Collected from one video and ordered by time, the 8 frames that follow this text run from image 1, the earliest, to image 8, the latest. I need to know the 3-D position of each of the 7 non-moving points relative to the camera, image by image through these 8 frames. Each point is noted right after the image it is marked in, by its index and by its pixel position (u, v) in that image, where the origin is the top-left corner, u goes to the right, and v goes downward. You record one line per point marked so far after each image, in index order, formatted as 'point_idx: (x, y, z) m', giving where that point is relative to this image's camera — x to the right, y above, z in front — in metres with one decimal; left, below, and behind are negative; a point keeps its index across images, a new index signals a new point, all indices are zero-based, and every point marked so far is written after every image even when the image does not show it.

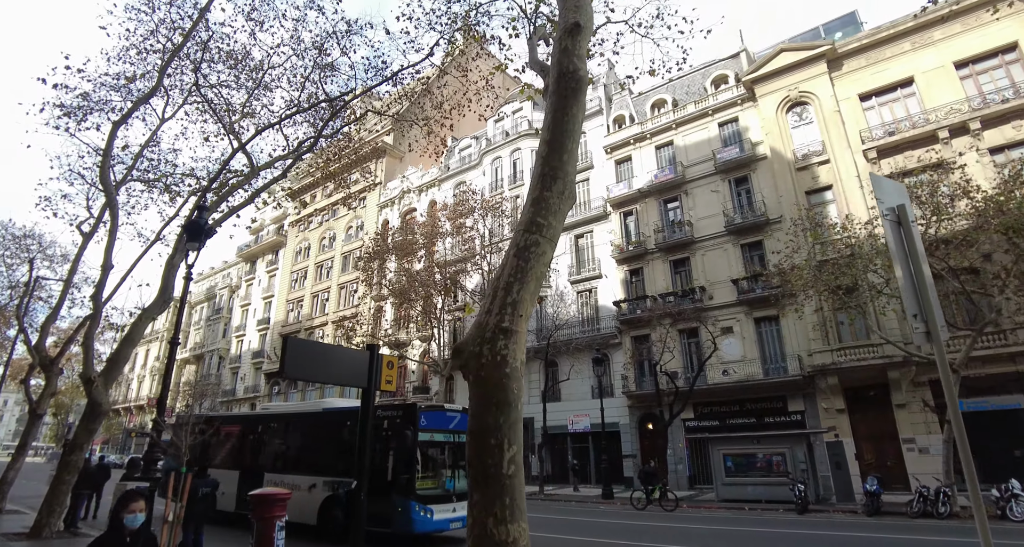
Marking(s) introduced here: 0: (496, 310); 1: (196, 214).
0: (-0.1, -0.3, +4.1) m
1: (-5.5, +1.0, +9.3) m
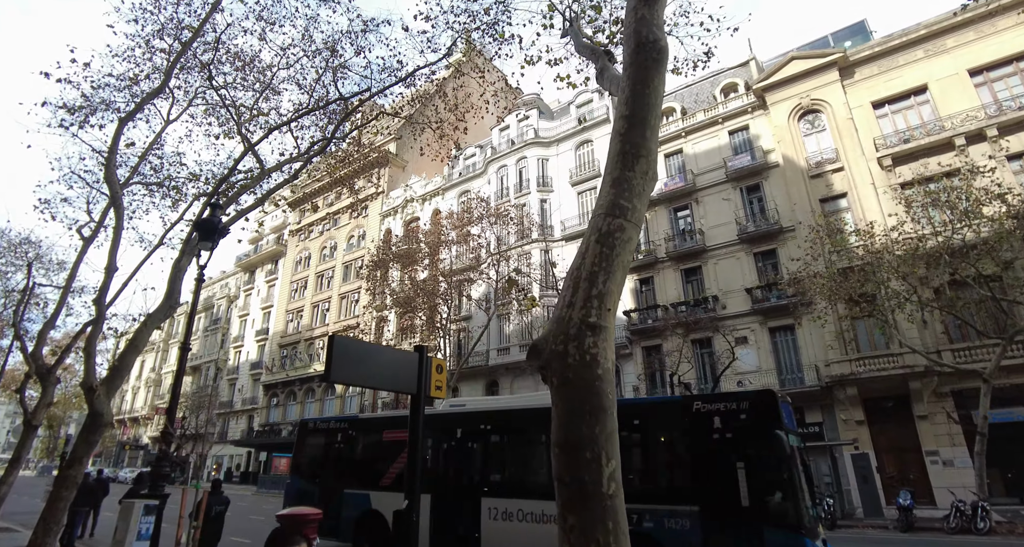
0: (+0.4, -0.2, +3.5) m
1: (-4.9, +1.0, +8.8) m
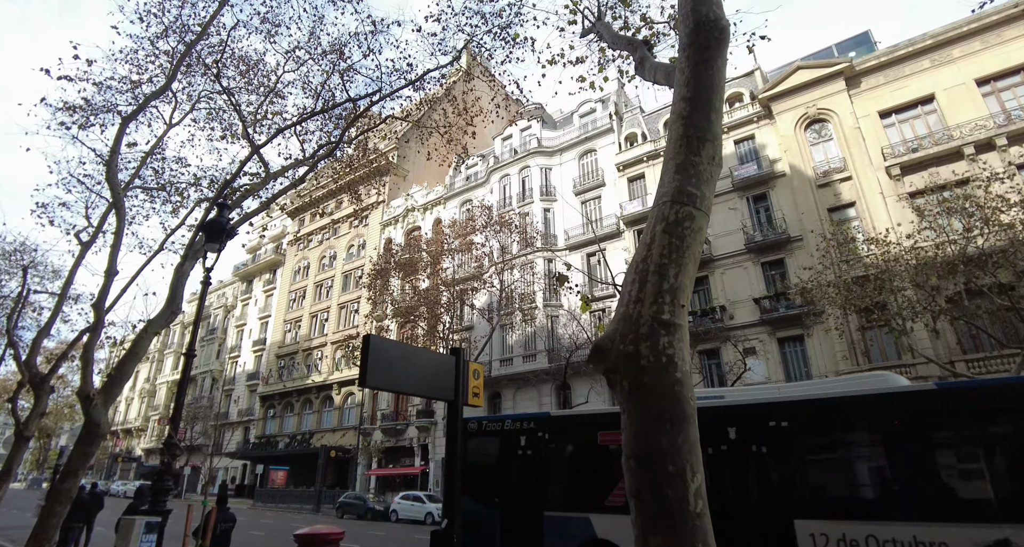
0: (+0.8, -0.1, +3.2) m
1: (-4.6, +1.0, +8.5) m
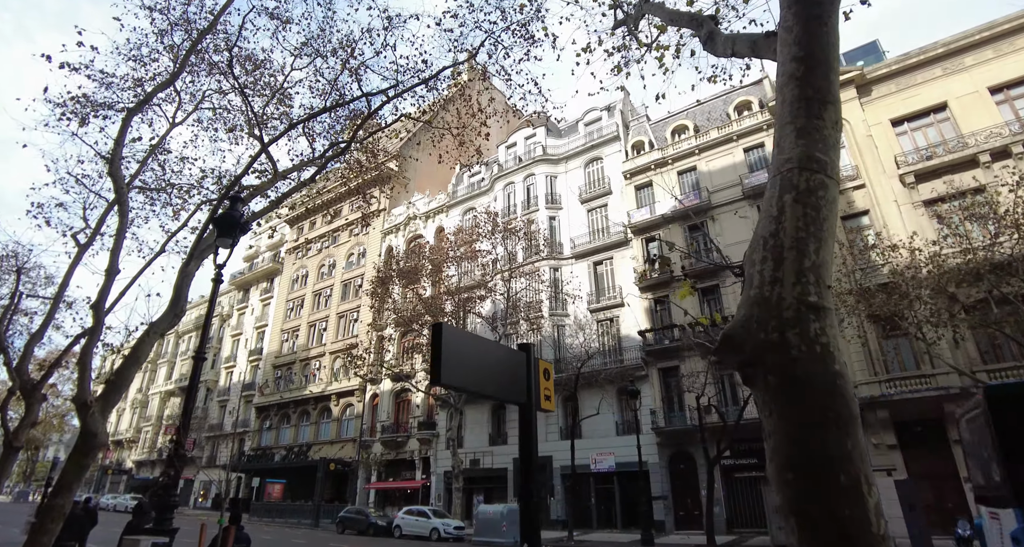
0: (+1.4, 0.0, +2.7) m
1: (-4.1, +1.0, +7.9) m
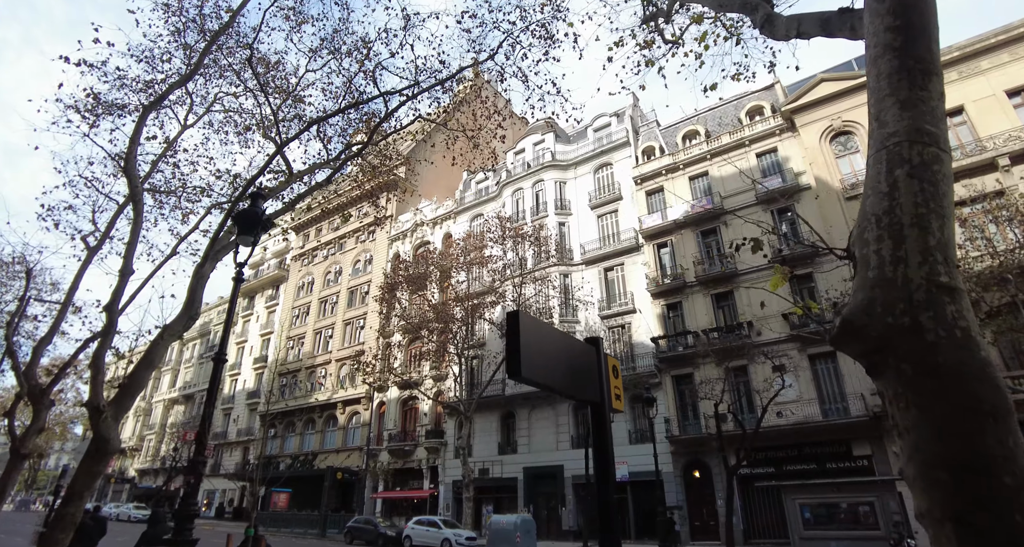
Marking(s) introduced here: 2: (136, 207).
0: (+1.8, +0.1, +2.4) m
1: (-3.7, +1.0, +7.7) m
2: (-7.0, +1.2, +10.0) m
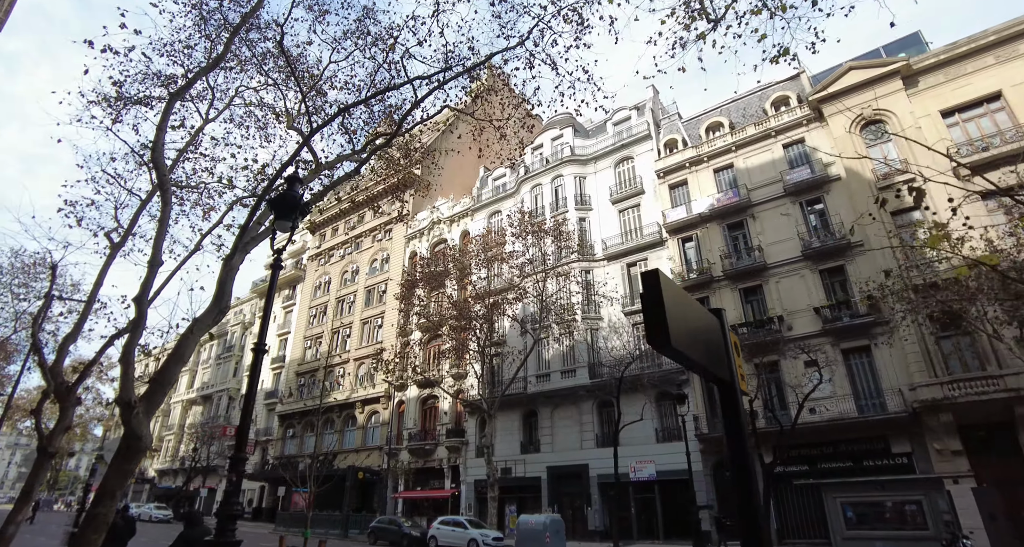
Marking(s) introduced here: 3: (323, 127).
0: (+2.3, +0.3, +1.9) m
1: (-3.0, +1.2, +7.3) m
2: (-6.3, +1.4, +9.8) m
3: (-4.9, +3.8, +14.1) m
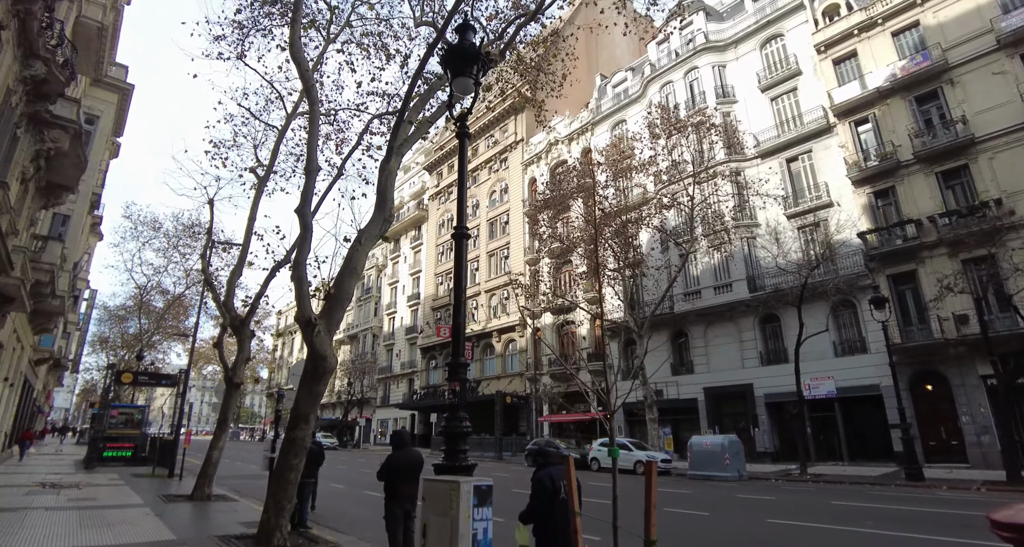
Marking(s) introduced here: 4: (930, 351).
0: (+3.7, +1.4, -0.4) m
1: (-0.6, +2.6, +5.8) m
2: (-3.3, +2.8, +8.8) m
3: (-1.4, +5.9, +12.5) m
4: (+14.2, -2.6, +18.3) m
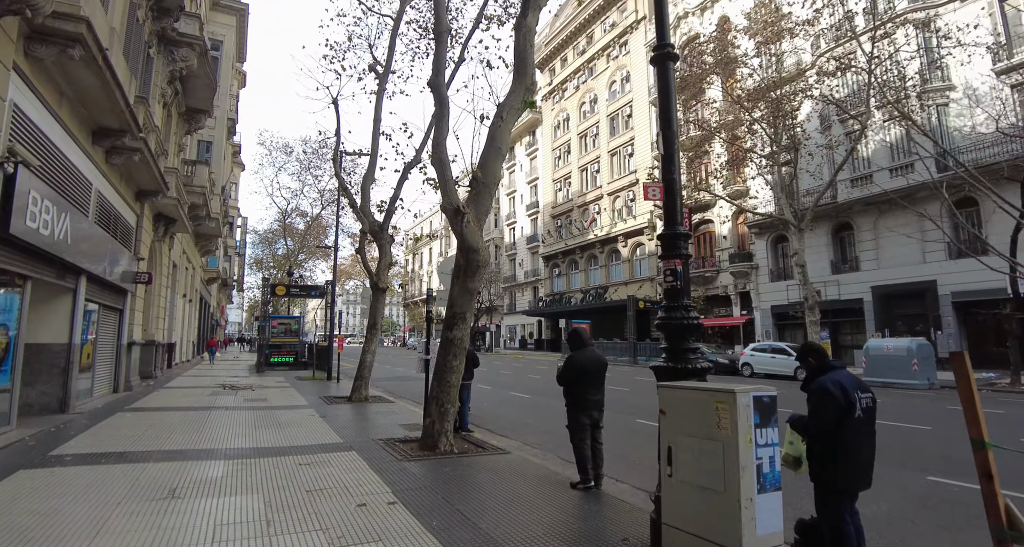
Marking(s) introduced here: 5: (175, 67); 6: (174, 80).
0: (+4.0, +1.7, -2.7) m
1: (+1.0, +3.7, +4.0) m
2: (-1.1, +4.4, +7.4) m
3: (+1.3, +8.1, +10.1) m
4: (+18.2, +1.1, +13.8) m
5: (-8.9, +5.5, +14.4) m
6: (-9.3, +5.3, +14.9) m
